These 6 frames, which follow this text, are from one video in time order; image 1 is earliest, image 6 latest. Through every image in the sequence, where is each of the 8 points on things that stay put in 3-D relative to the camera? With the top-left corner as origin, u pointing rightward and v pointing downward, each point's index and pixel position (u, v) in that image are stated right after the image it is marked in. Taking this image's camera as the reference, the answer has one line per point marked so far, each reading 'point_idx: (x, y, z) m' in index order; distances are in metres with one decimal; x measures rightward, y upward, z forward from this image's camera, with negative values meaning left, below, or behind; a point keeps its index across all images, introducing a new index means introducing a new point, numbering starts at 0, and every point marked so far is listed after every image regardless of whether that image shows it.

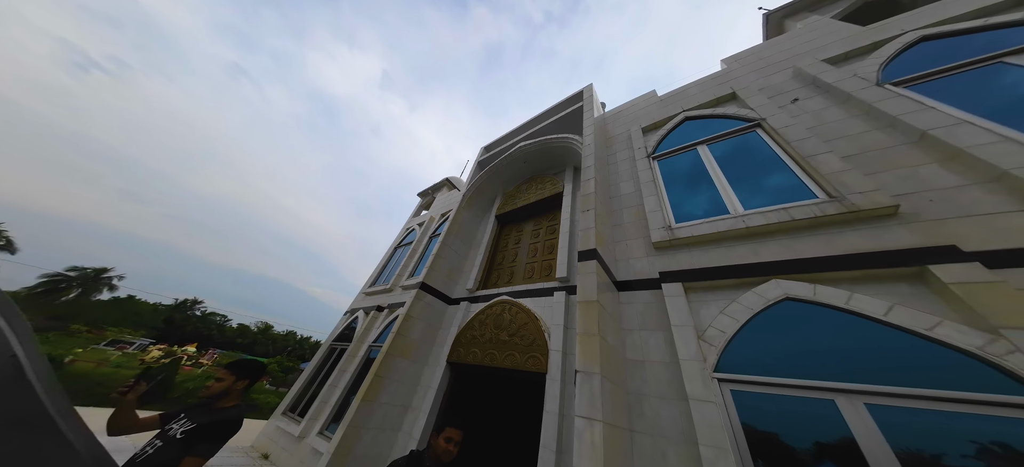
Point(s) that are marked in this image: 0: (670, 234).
0: (+2.4, 0.0, +3.8) m
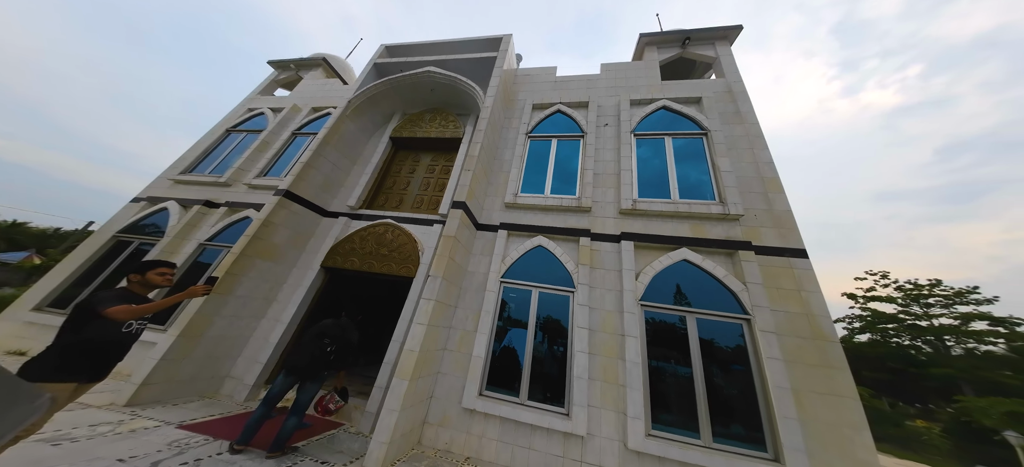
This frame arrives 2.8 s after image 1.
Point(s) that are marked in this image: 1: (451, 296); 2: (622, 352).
0: (0.0, +0.8, +5.8) m
1: (-1.1, -1.2, +4.7) m
2: (+1.7, -1.8, +3.8) m
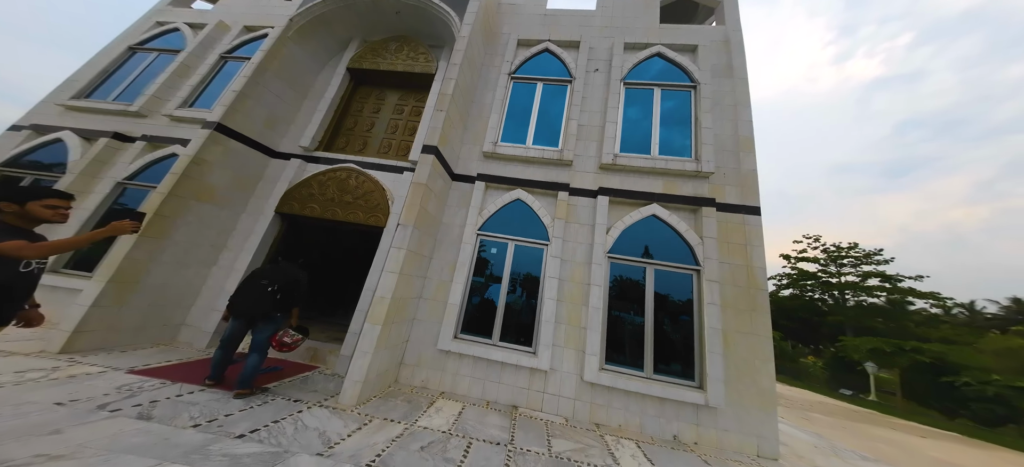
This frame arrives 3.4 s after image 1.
0: (-0.5, +1.9, +5.5) m
1: (-1.6, -0.2, +4.6) m
2: (+1.2, -1.1, +4.1) m
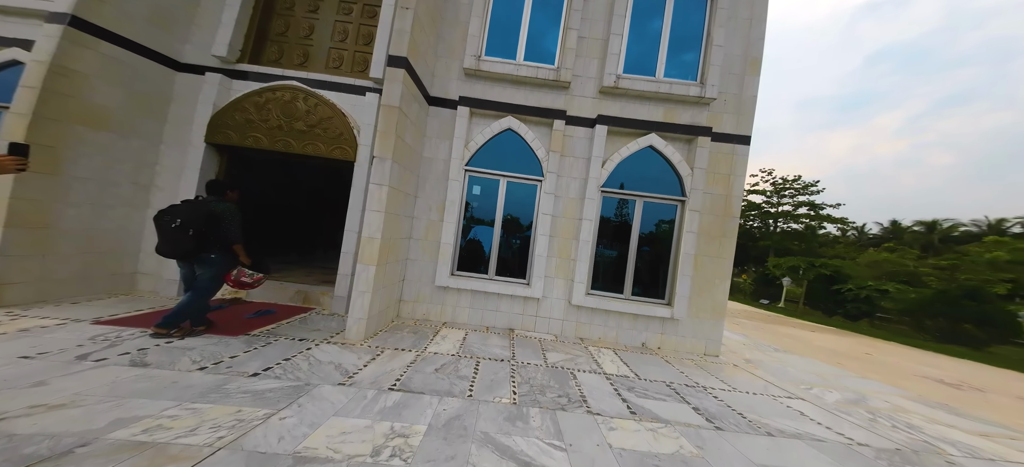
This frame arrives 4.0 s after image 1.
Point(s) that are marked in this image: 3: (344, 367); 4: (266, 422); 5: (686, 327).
0: (-0.7, +3.1, +4.7) m
1: (-1.7, +0.8, +4.2) m
2: (+1.1, 0.0, +4.3) m
3: (-1.8, -1.5, +2.8) m
4: (-1.9, -1.4, +1.9) m
5: (+2.9, -1.6, +4.2) m
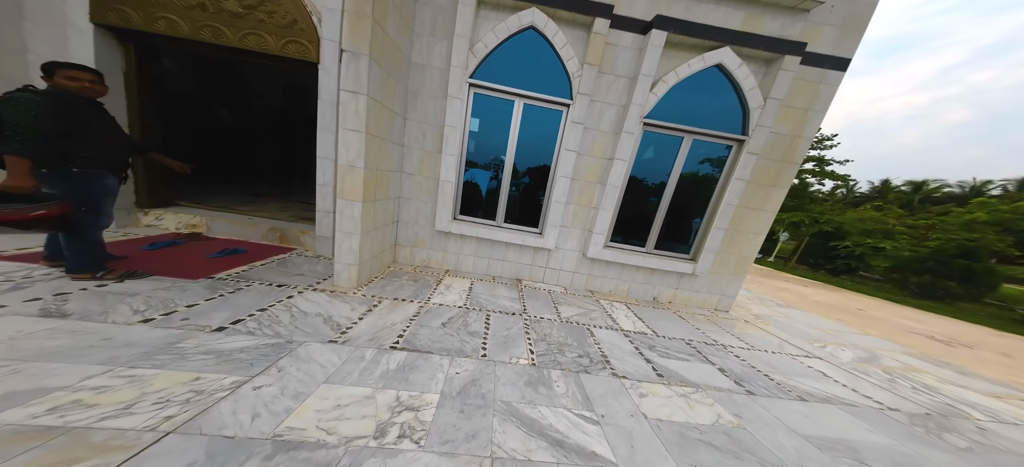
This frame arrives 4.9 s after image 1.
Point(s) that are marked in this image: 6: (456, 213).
0: (-0.4, +4.0, +3.2) m
1: (-1.5, +1.8, +3.3) m
2: (+1.3, +0.8, +3.6) m
3: (-1.6, -0.8, +2.3) m
4: (-1.7, -1.0, +1.5) m
5: (+3.0, -0.8, +4.0) m
6: (-0.9, +0.3, +3.9) m
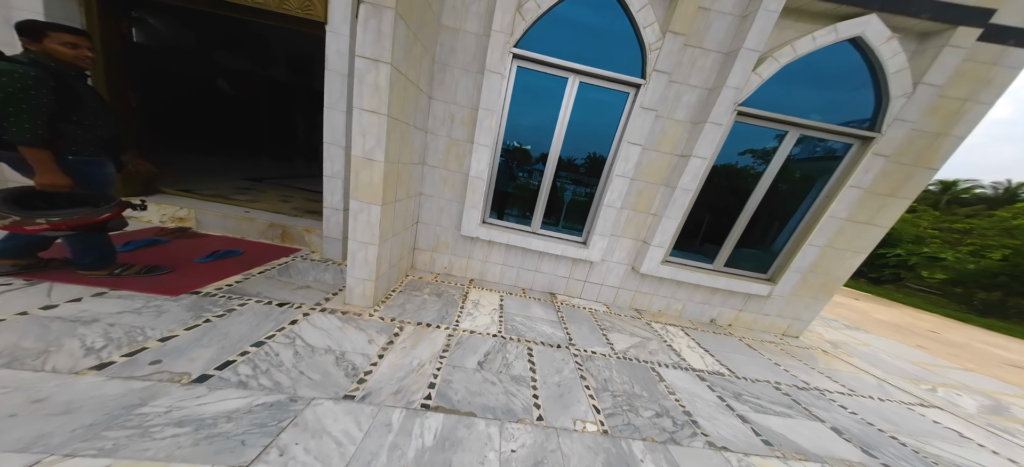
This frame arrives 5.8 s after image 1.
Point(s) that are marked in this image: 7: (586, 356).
0: (+0.3, +3.9, +2.5) m
1: (-0.9, +1.7, +2.6) m
2: (+1.9, +0.7, +3.0) m
3: (-1.2, -0.9, +1.8) m
4: (-1.2, -1.1, +1.0) m
5: (+3.5, -1.0, +3.4) m
6: (-0.3, +0.3, +3.3) m
7: (+0.7, -1.2, +2.5) m
